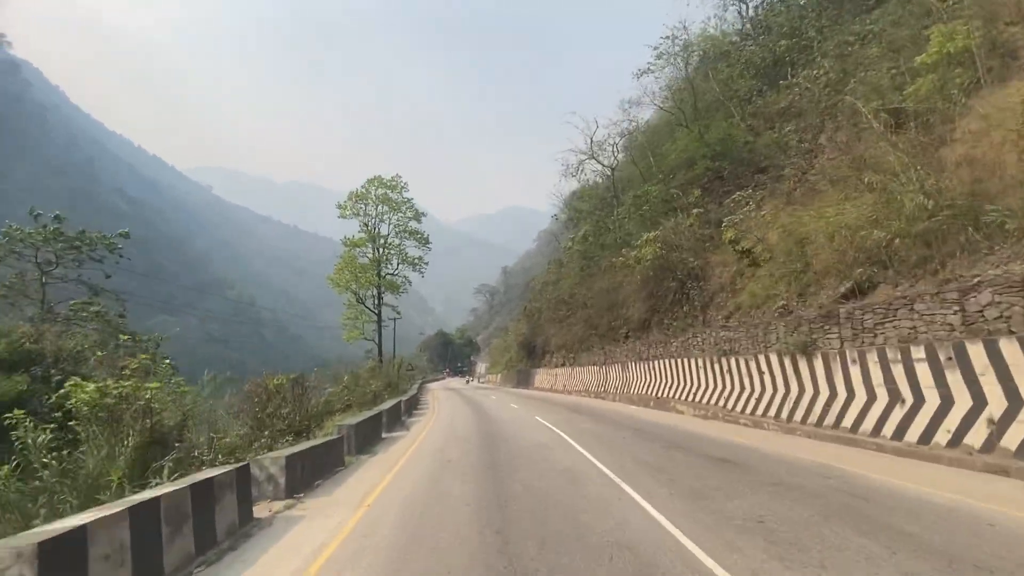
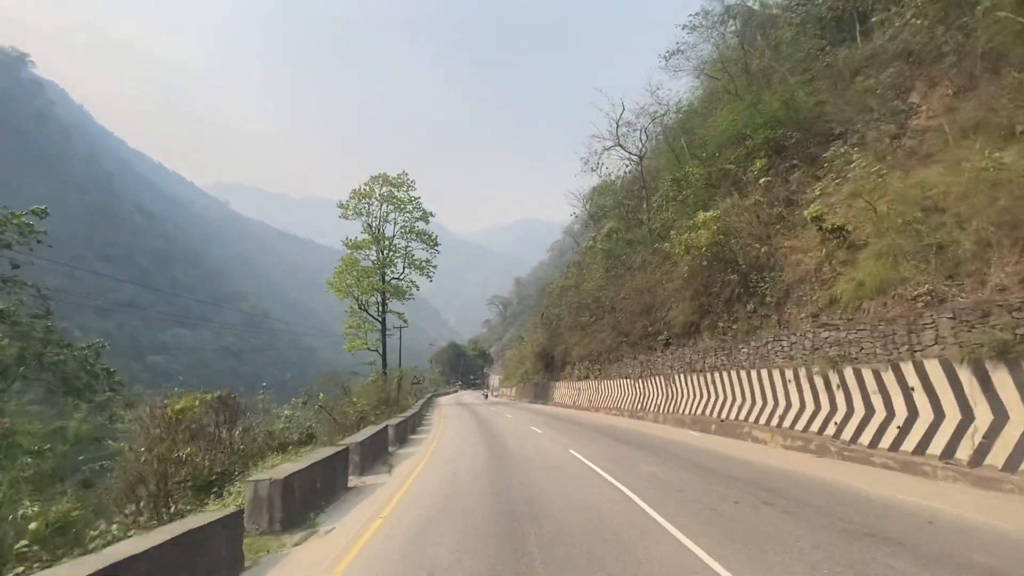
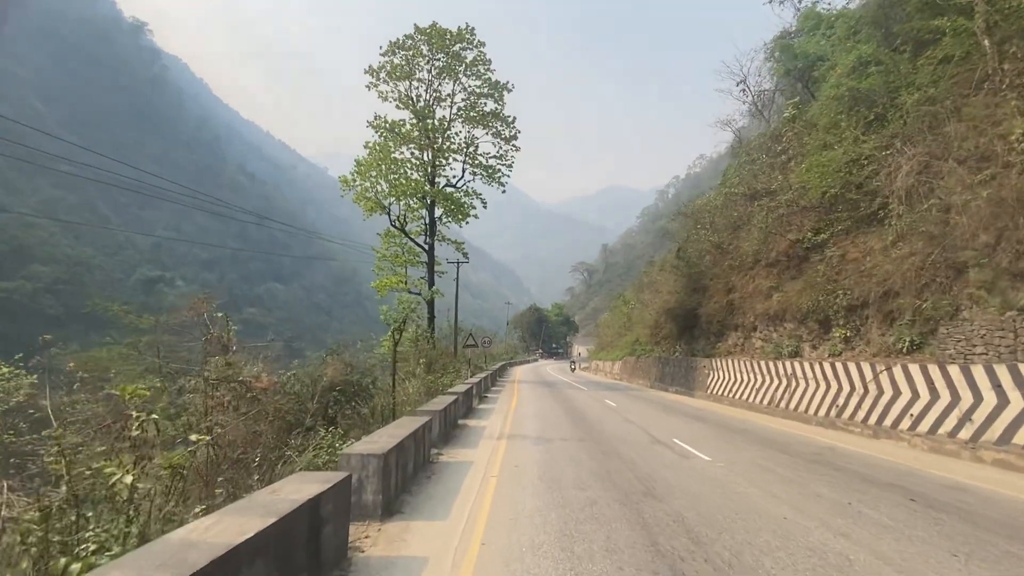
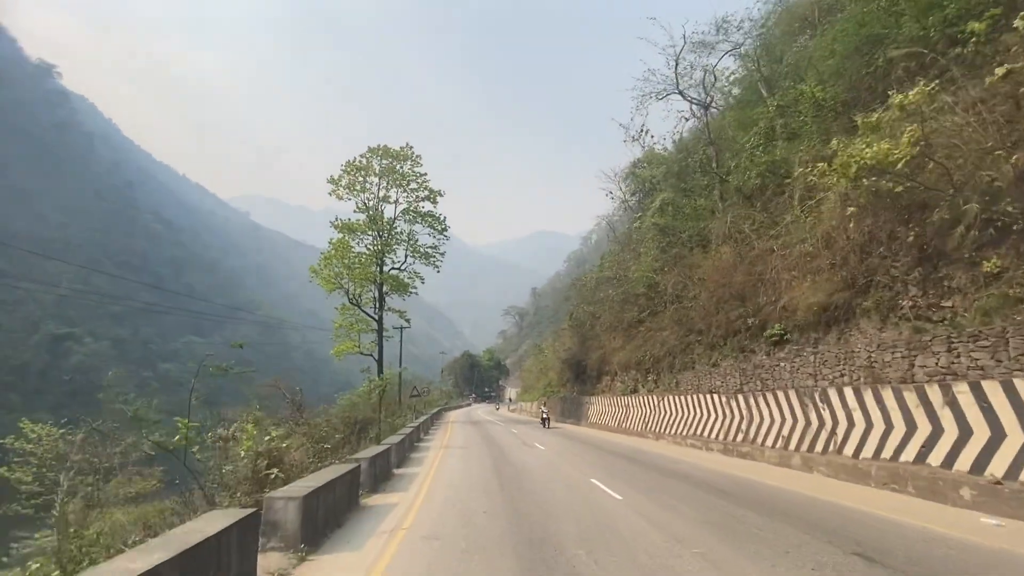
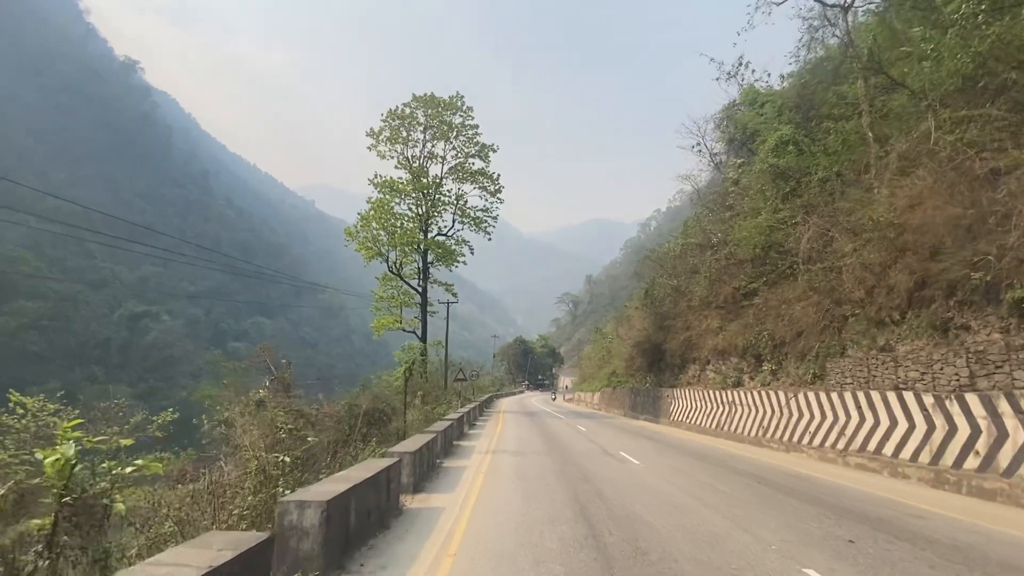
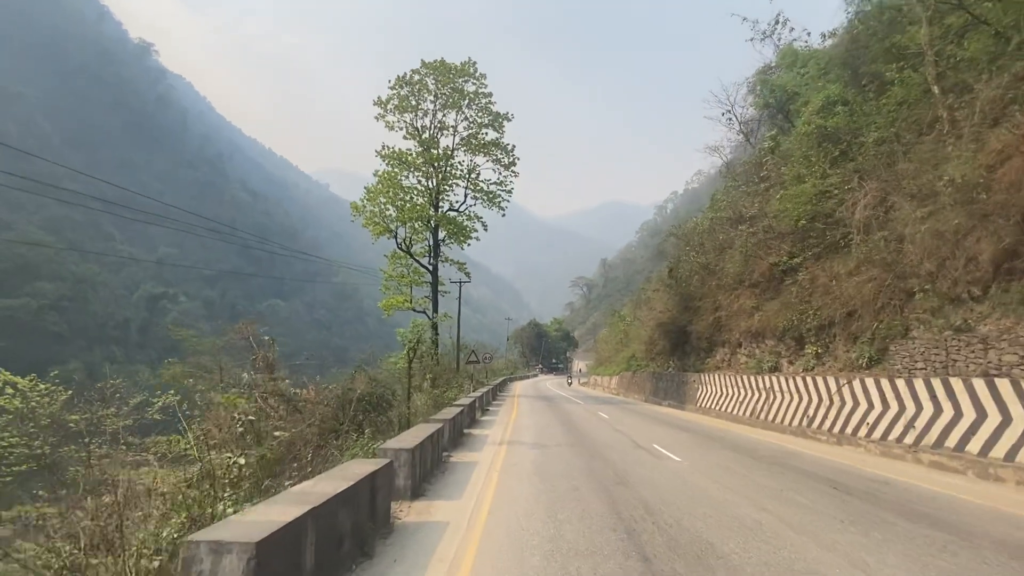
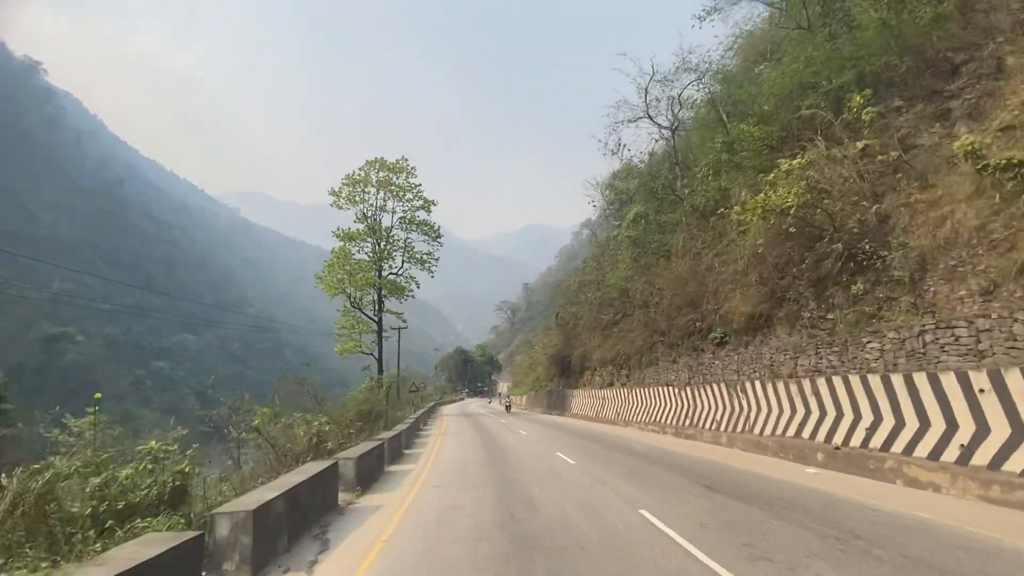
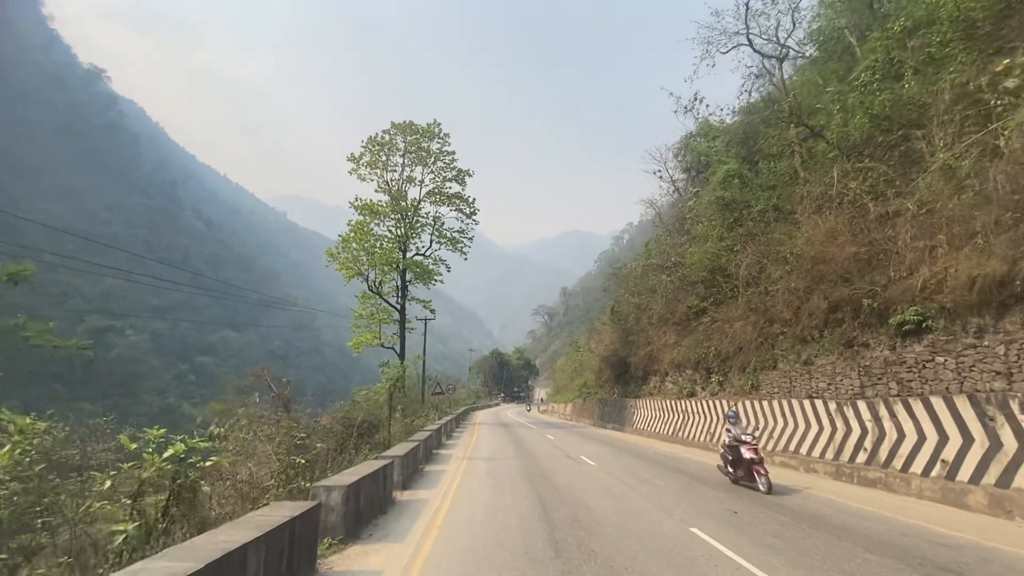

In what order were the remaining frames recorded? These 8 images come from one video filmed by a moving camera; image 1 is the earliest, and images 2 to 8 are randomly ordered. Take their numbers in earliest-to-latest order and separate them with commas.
2, 7, 4, 8, 5, 6, 3
